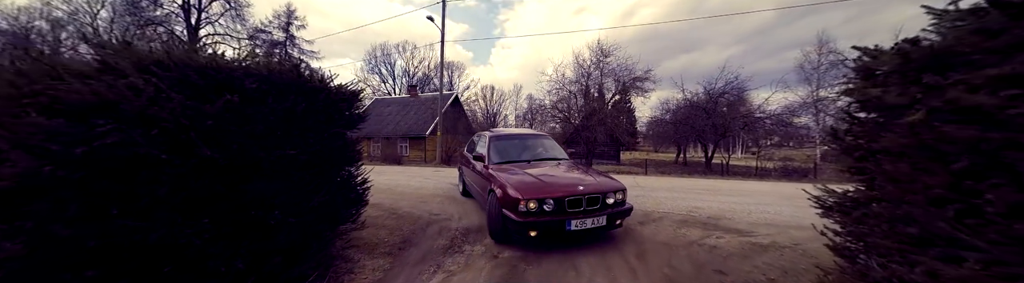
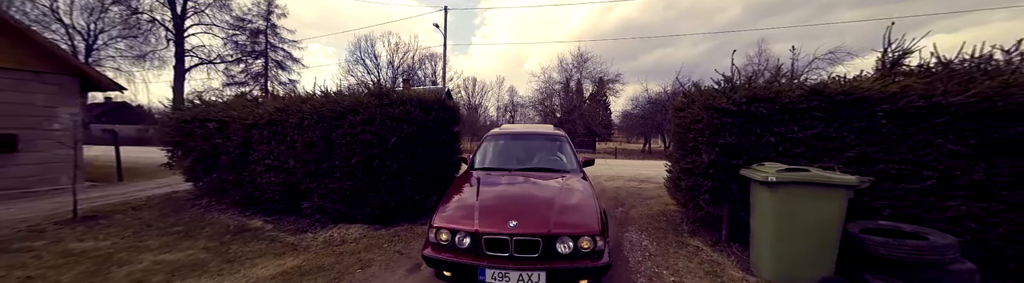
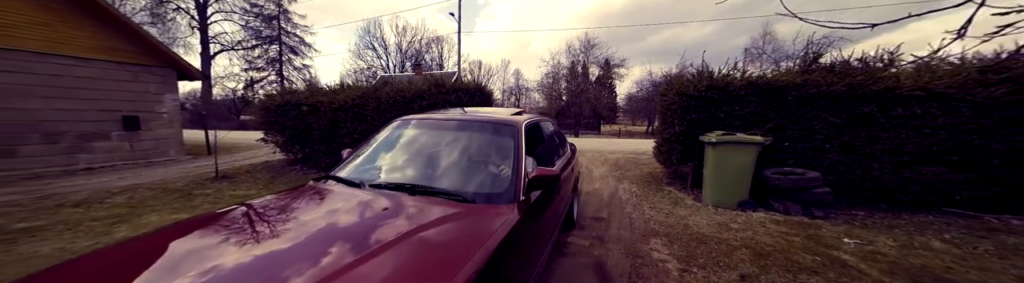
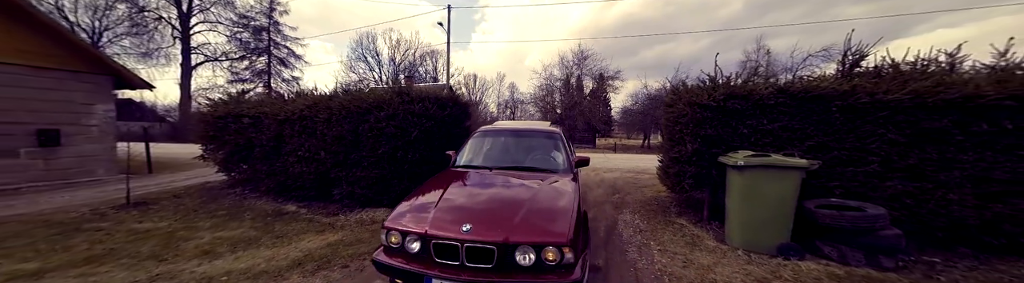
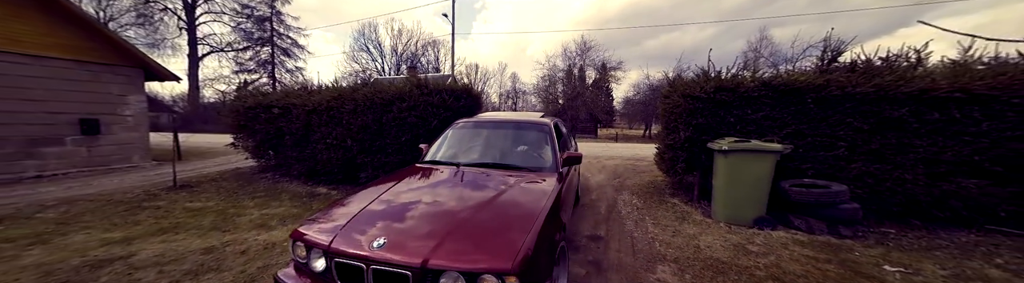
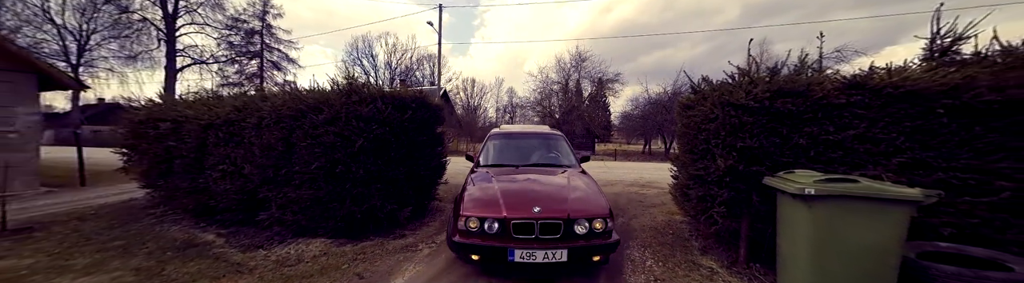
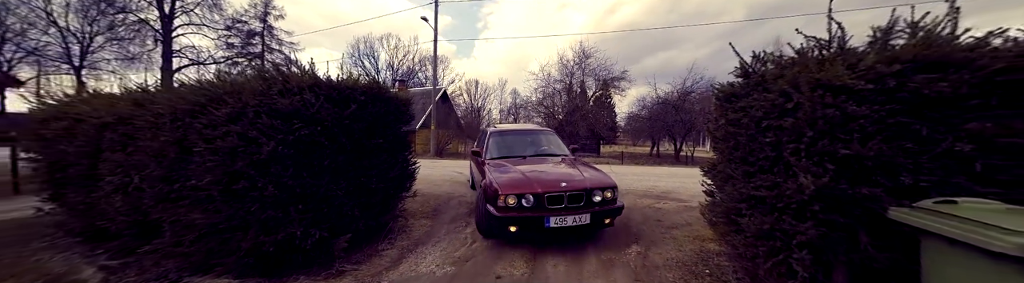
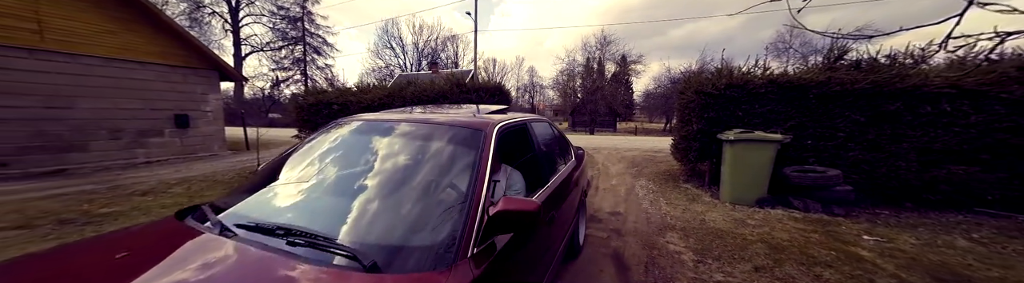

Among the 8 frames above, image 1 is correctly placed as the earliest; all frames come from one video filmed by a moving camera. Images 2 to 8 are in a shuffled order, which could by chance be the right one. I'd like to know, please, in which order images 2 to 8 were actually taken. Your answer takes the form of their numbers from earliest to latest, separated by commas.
7, 6, 2, 4, 5, 3, 8
